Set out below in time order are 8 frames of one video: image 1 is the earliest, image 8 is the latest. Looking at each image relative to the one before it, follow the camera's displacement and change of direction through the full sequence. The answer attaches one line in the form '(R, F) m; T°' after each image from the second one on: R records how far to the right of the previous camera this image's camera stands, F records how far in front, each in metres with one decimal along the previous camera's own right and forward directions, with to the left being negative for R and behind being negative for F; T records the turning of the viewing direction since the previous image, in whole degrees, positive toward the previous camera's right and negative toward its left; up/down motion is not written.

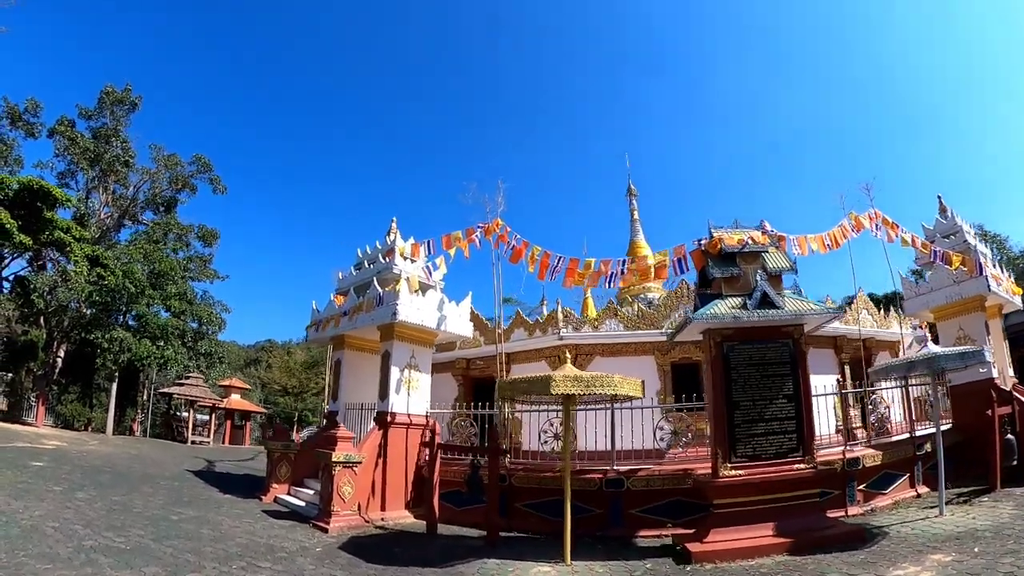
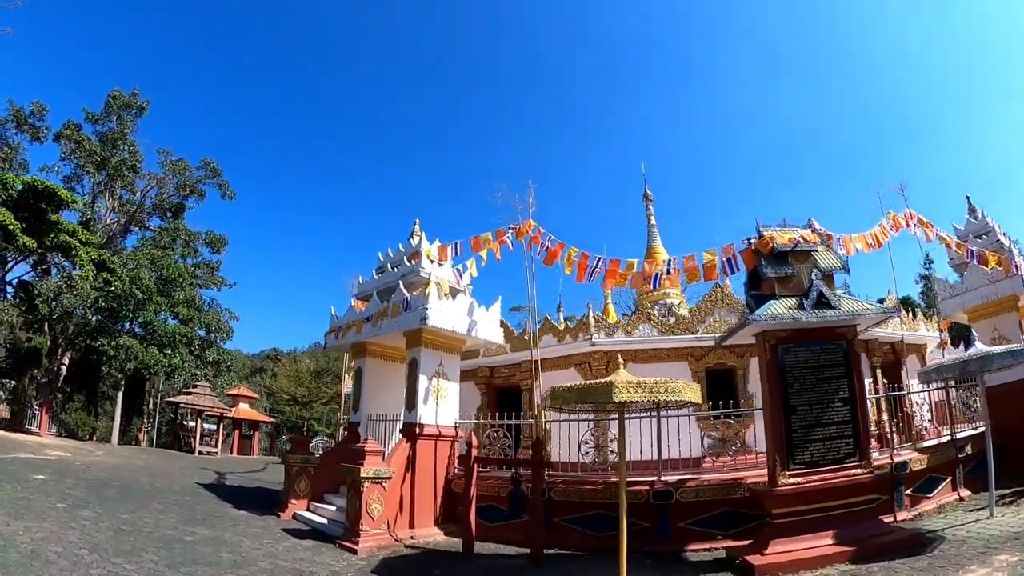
(-0.5, +0.7) m; 0°
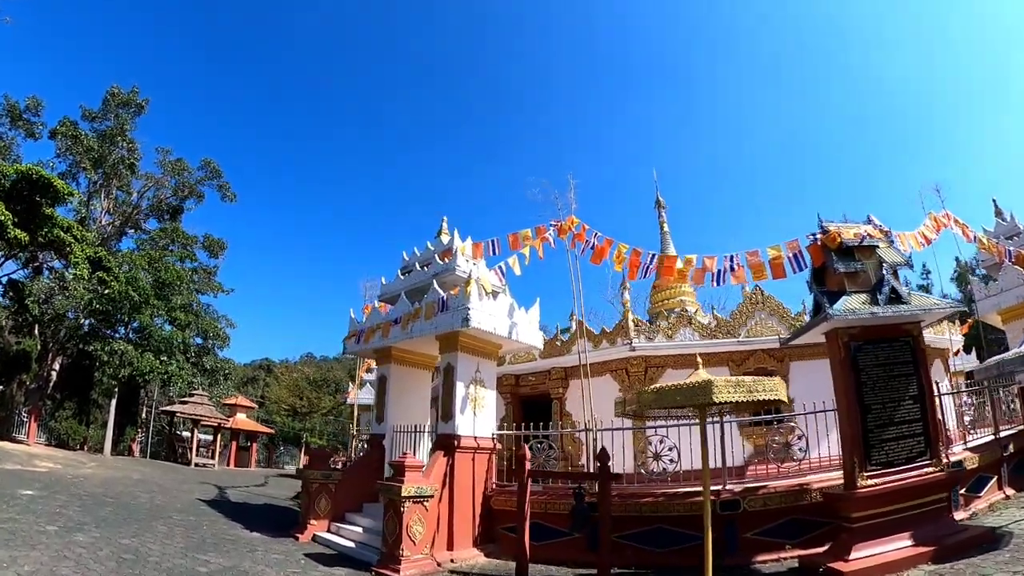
(-0.8, +0.9) m; +1°
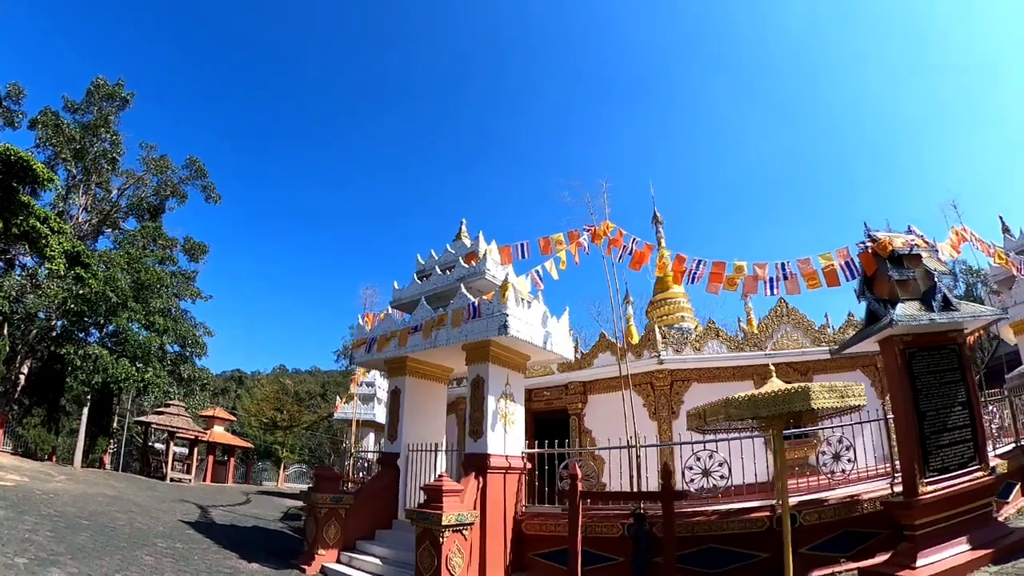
(-0.8, +0.8) m; +2°
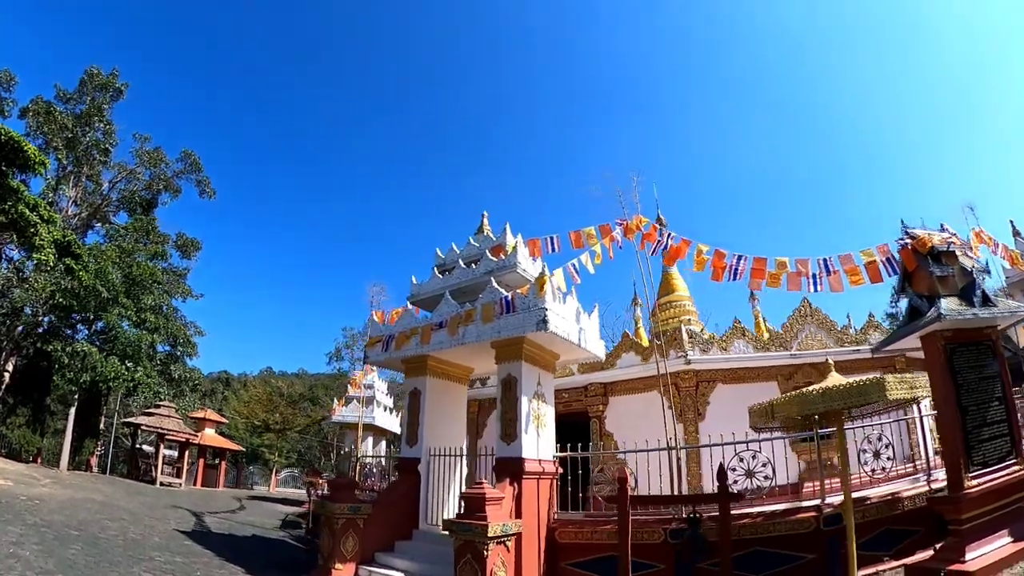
(-0.6, +0.6) m; +1°
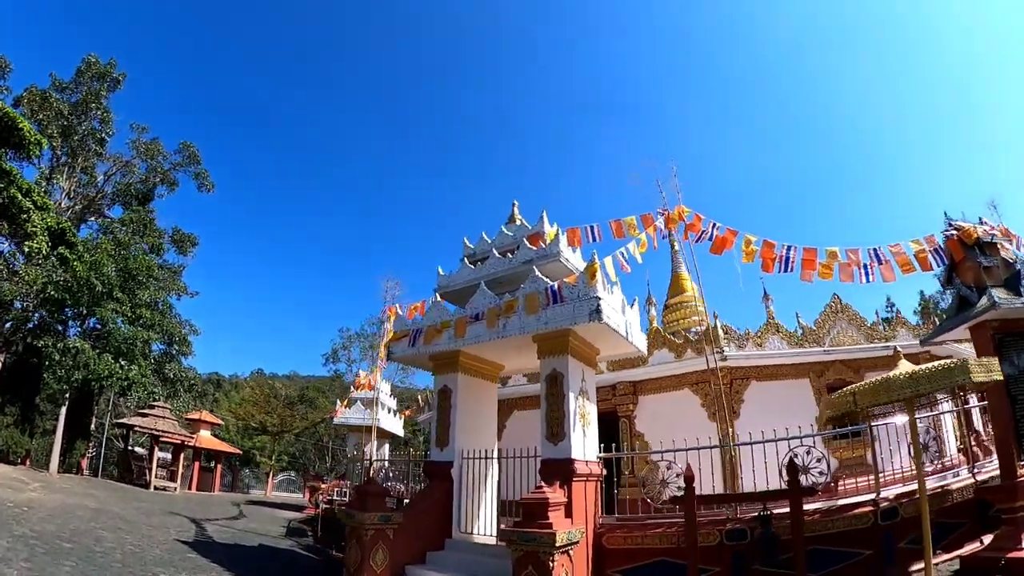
(-0.6, +0.7) m; +1°
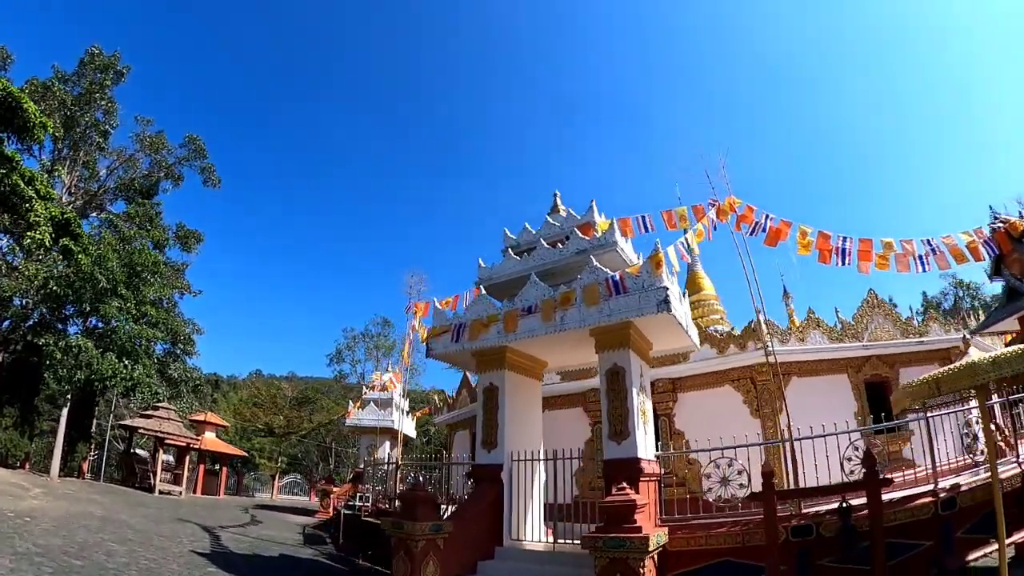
(-0.7, +0.7) m; 0°
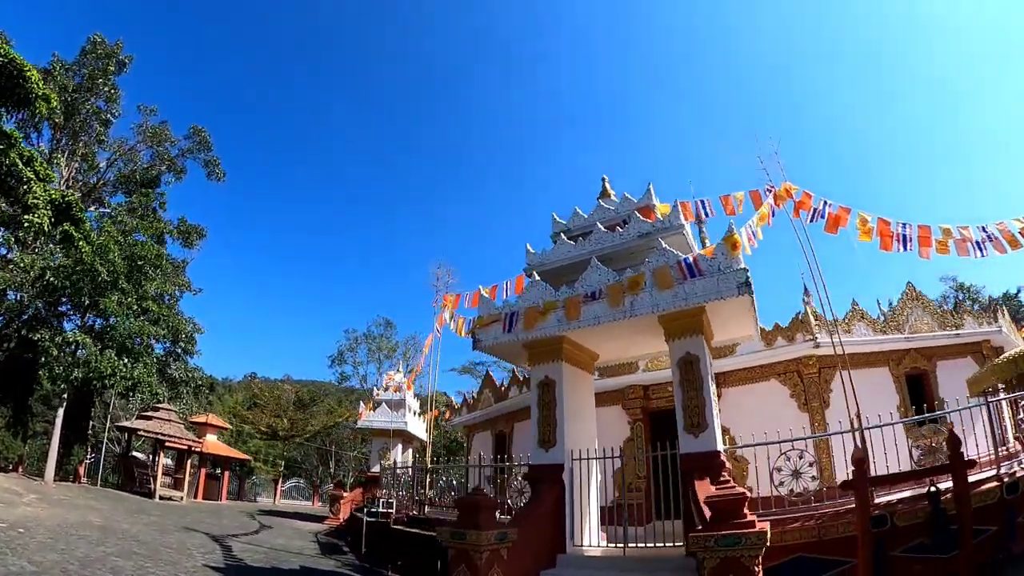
(-0.7, +0.8) m; 0°
